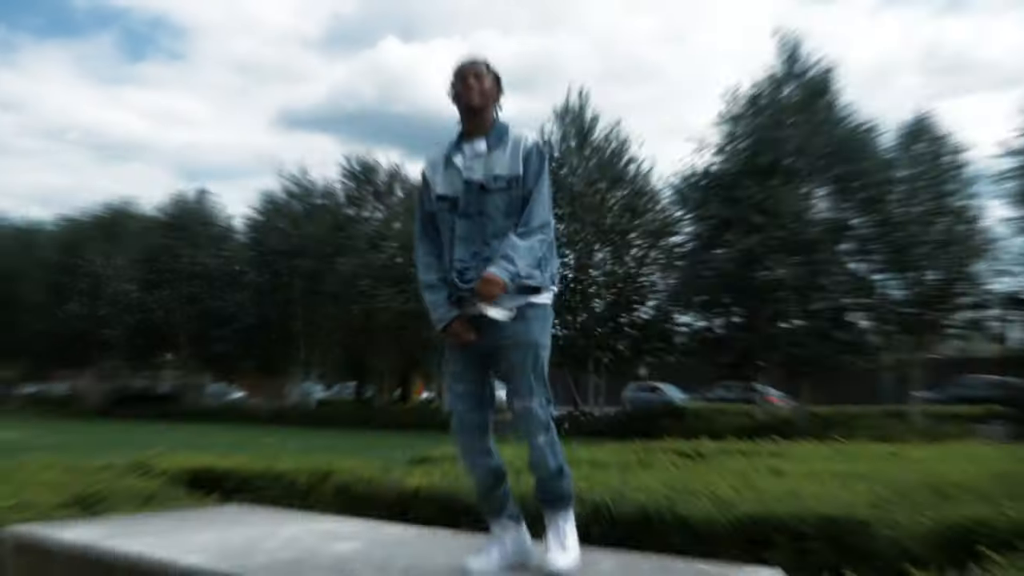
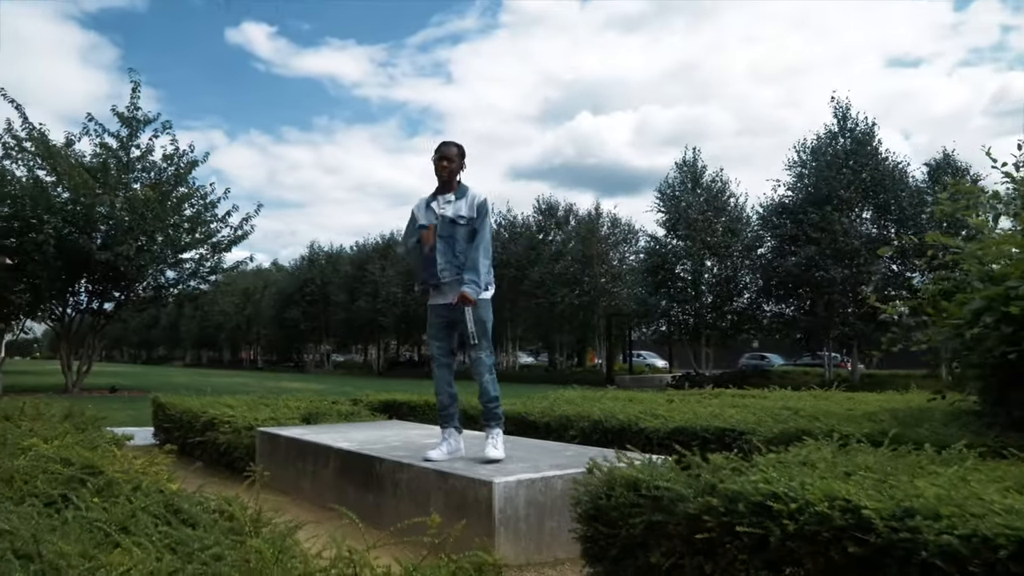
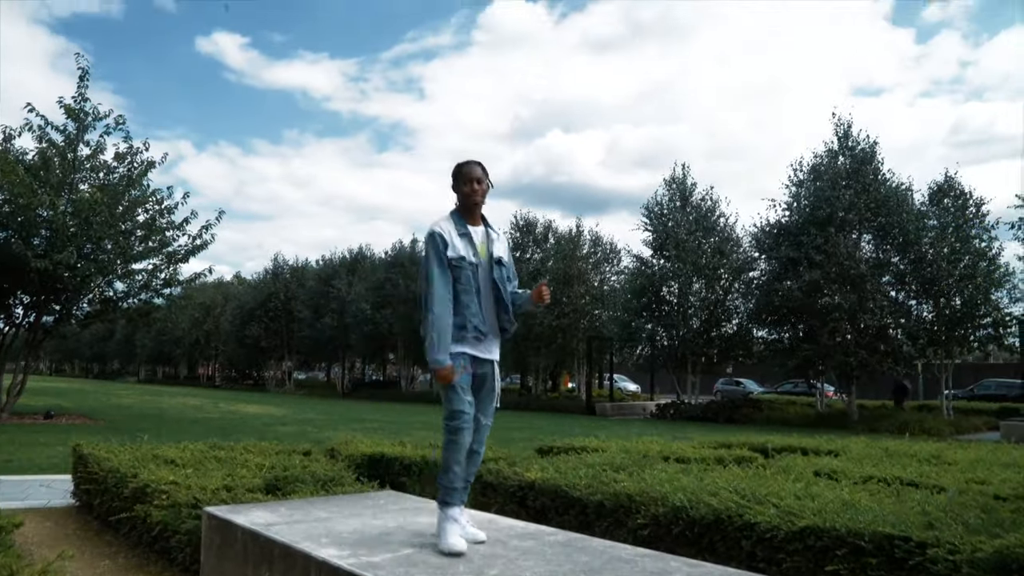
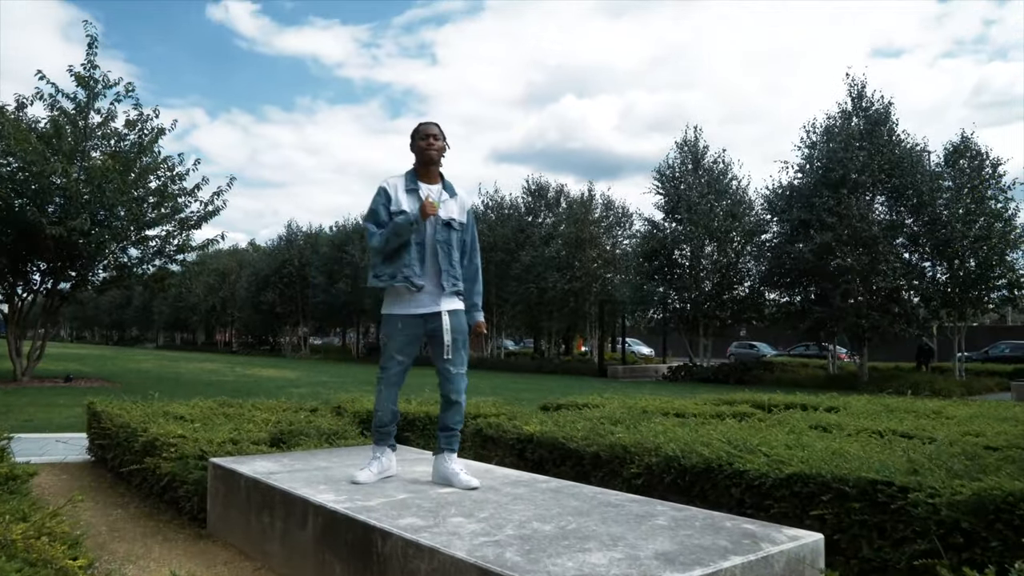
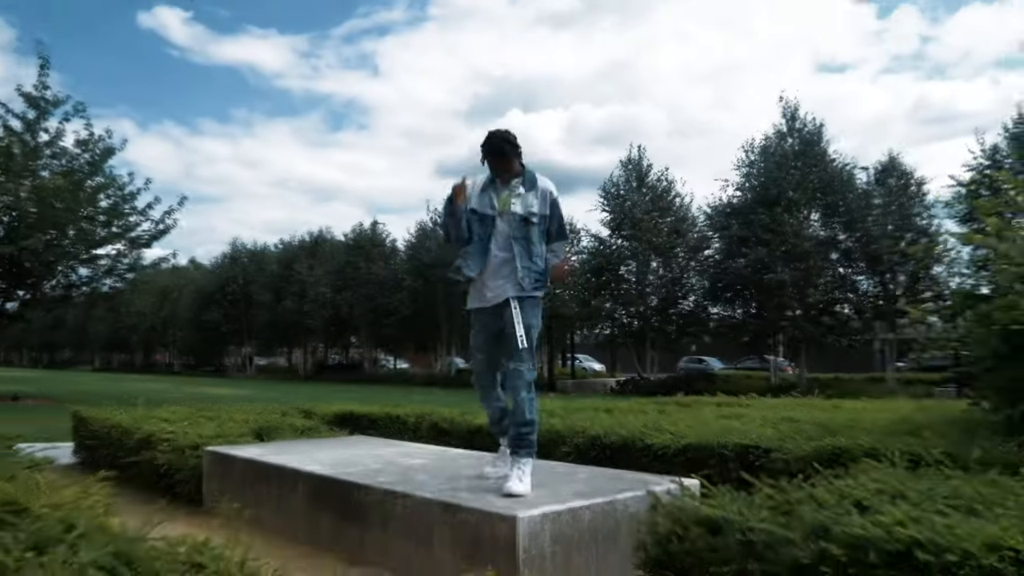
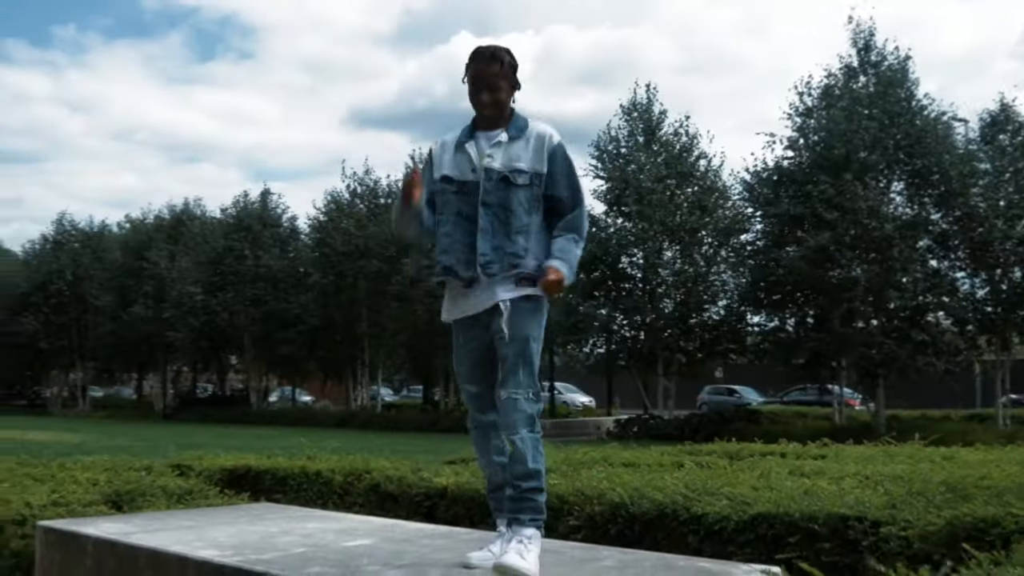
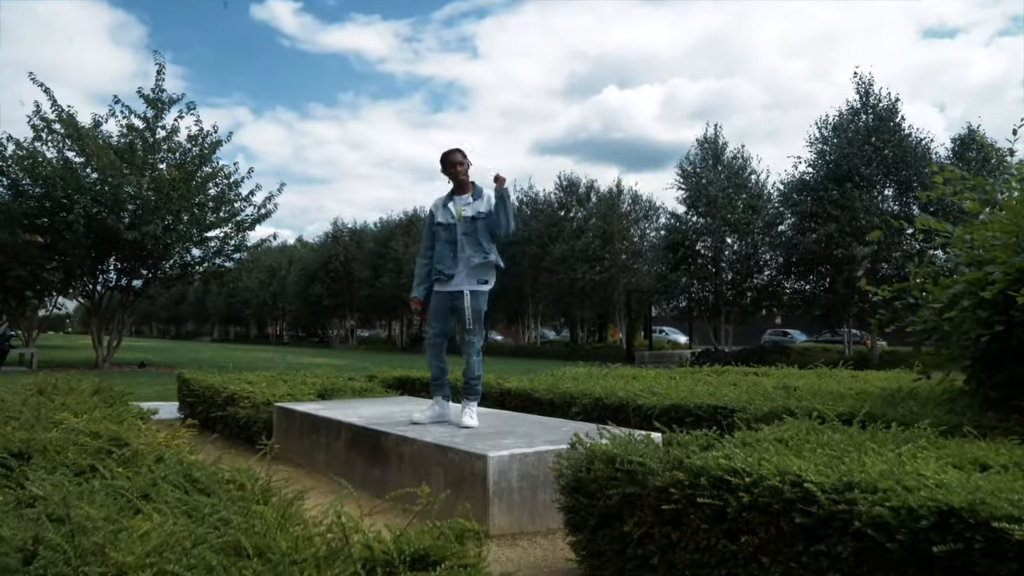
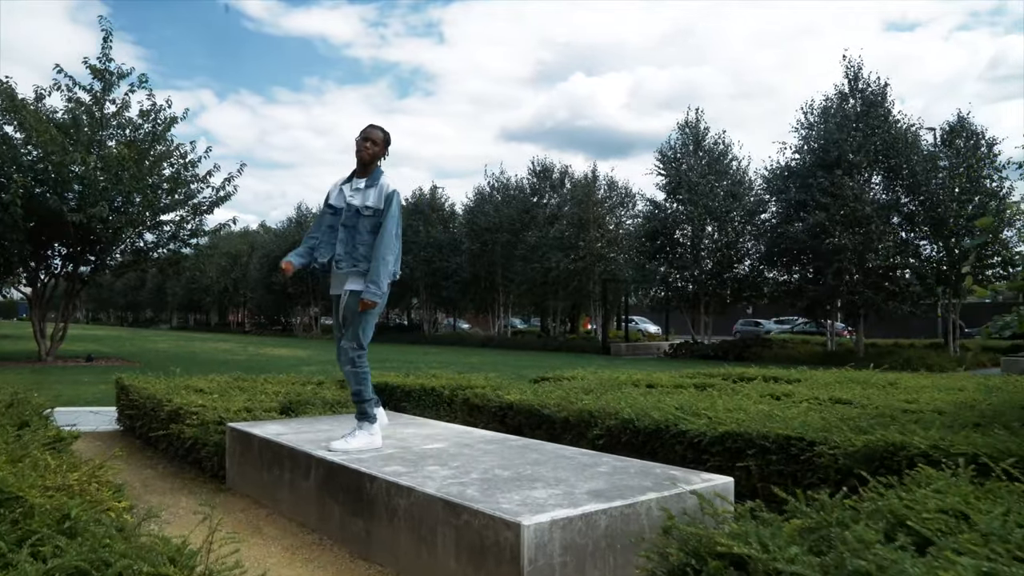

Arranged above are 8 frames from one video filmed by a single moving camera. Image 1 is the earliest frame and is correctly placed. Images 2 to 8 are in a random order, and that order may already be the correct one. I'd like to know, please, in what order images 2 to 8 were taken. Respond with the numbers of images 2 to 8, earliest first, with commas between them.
6, 5, 2, 7, 8, 4, 3
